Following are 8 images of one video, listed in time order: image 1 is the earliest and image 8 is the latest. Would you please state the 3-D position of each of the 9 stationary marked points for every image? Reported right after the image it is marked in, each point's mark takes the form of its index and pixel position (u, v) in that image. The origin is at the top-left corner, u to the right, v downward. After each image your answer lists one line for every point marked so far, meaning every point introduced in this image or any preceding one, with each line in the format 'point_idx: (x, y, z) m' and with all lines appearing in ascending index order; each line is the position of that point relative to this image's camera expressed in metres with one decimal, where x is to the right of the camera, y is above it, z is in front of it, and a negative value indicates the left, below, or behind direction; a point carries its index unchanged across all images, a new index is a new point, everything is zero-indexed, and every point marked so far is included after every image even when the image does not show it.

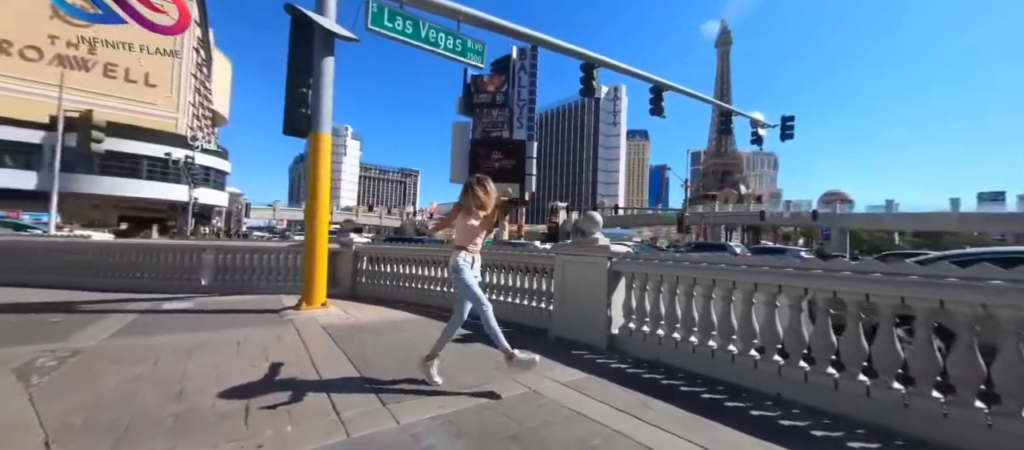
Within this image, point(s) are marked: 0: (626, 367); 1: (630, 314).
0: (+1.2, -1.5, +4.2) m
1: (+1.4, -1.1, +4.8) m
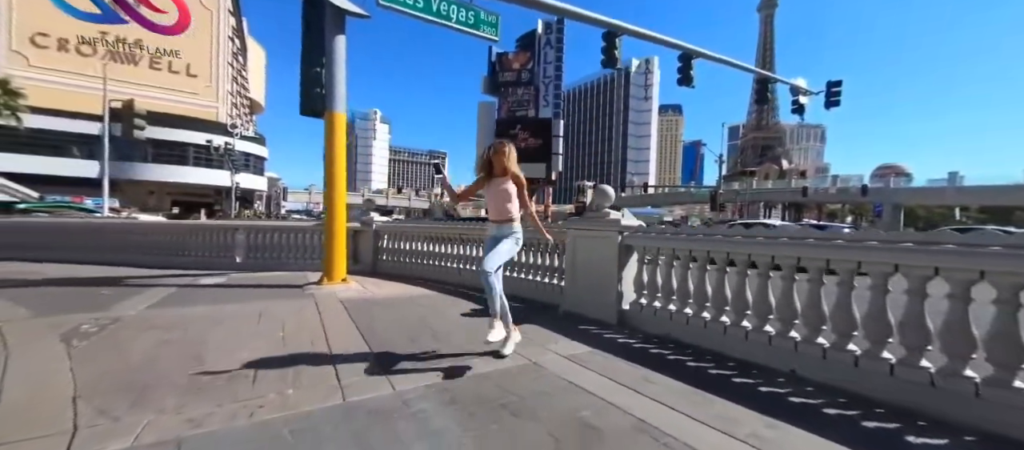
0: (+1.3, -1.2, +4.1) m
1: (+1.5, -0.8, +4.7) m
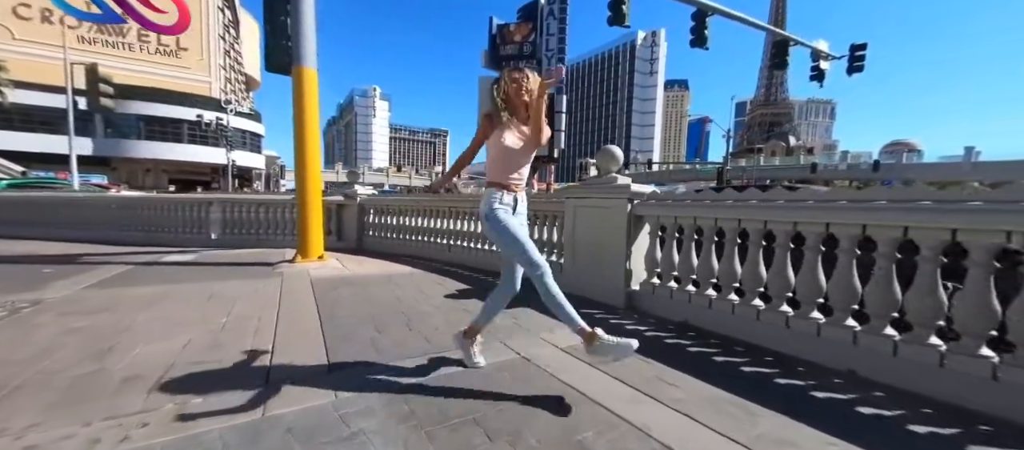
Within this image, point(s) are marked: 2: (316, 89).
0: (+1.2, -0.9, +3.4) m
1: (+1.4, -0.4, +4.0) m
2: (-2.9, +2.1, +5.9) m
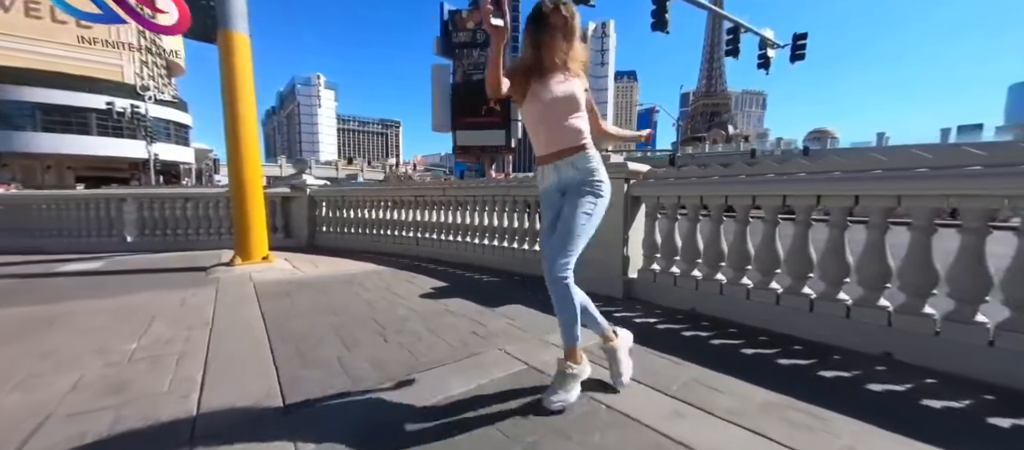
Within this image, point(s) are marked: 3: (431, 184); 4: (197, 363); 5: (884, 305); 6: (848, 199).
0: (+1.1, -0.7, +3.1) m
1: (+1.3, -0.2, +3.6) m
2: (-3.3, +2.1, +5.0) m
3: (-1.2, +0.6, +5.8) m
4: (-1.9, -0.8, +2.3) m
5: (+2.3, -0.5, +2.4) m
6: (+2.1, +0.2, +2.5) m
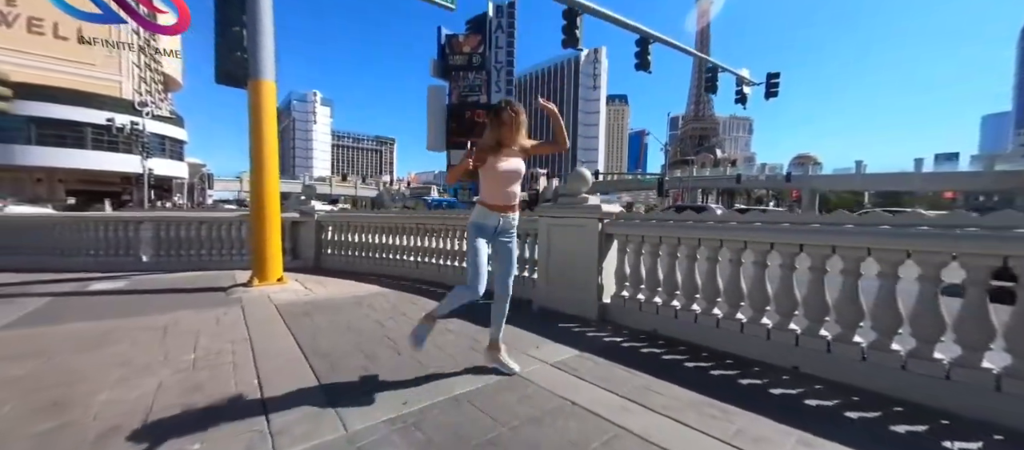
0: (+1.0, -1.1, +3.7) m
1: (+1.2, -0.6, +4.3) m
2: (-3.4, +1.8, +5.7) m
3: (-1.3, +0.2, +6.4) m
4: (-1.9, -1.1, +2.9) m
5: (+2.2, -0.8, +3.1) m
6: (+2.1, -0.2, +3.2) m
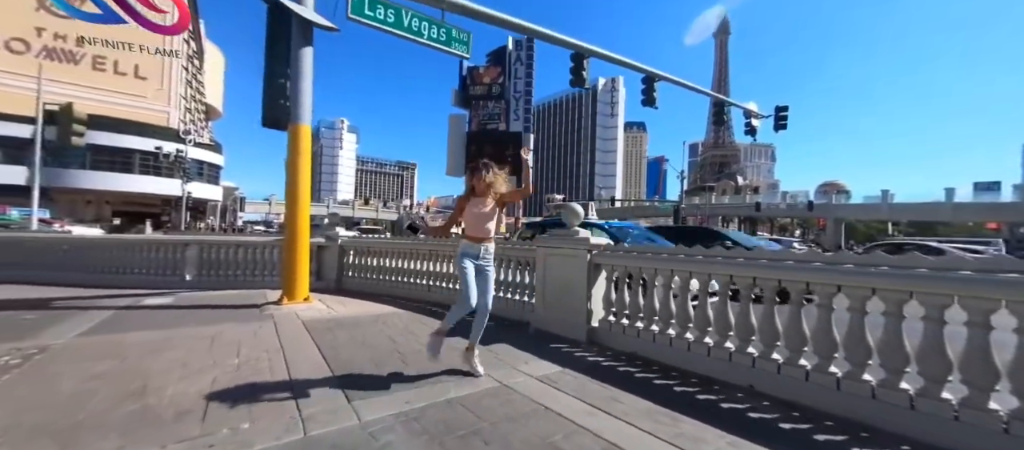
0: (+1.0, -1.4, +4.1) m
1: (+1.2, -1.0, +4.8) m
2: (-3.3, +1.4, +6.5) m
3: (-1.2, -0.3, +7.1) m
4: (-2.0, -1.3, +3.5) m
5: (+2.1, -1.1, +3.5) m
6: (+2.0, -0.5, +3.7) m
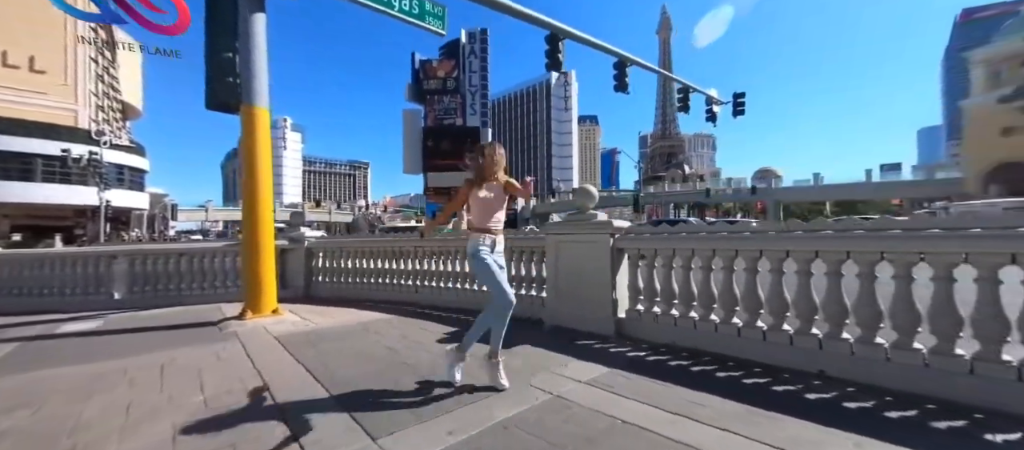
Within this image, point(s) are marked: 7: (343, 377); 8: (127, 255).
0: (+1.2, -1.2, +3.7) m
1: (+1.4, -0.8, +4.3) m
2: (-3.4, +1.4, +5.6) m
3: (-1.3, -0.2, +6.3) m
4: (-1.7, -1.3, +2.7) m
5: (+2.4, -0.9, +3.2) m
6: (+2.3, -0.2, +3.3) m
7: (-1.4, -1.2, +3.2) m
8: (-6.9, -0.5, +7.2) m
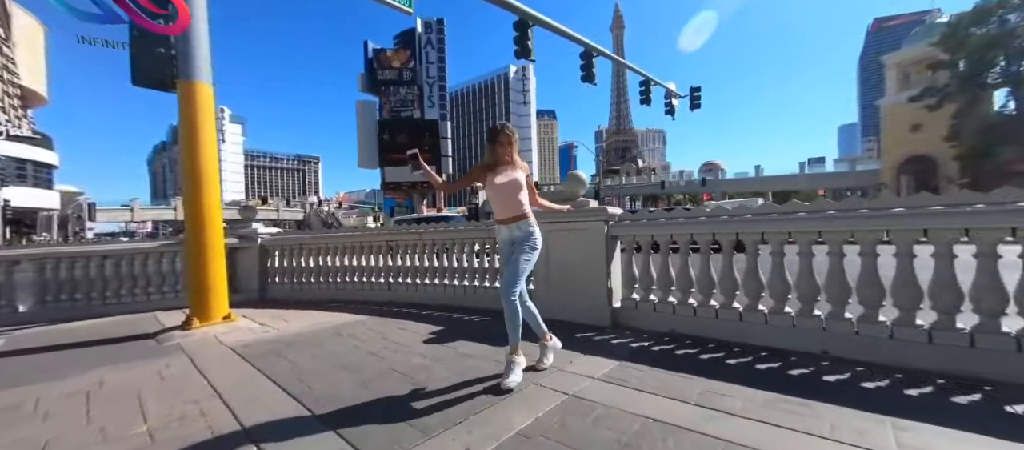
0: (+1.2, -1.1, +3.5) m
1: (+1.2, -0.6, +4.2) m
2: (-3.7, +1.4, +4.9) m
3: (-1.6, -0.1, +5.9) m
4: (-1.6, -1.2, +2.3) m
5: (+2.4, -0.7, +3.2) m
6: (+2.2, -0.1, +3.3) m
7: (-1.3, -1.2, +2.8) m
8: (-7.3, -0.5, +6.1) m
